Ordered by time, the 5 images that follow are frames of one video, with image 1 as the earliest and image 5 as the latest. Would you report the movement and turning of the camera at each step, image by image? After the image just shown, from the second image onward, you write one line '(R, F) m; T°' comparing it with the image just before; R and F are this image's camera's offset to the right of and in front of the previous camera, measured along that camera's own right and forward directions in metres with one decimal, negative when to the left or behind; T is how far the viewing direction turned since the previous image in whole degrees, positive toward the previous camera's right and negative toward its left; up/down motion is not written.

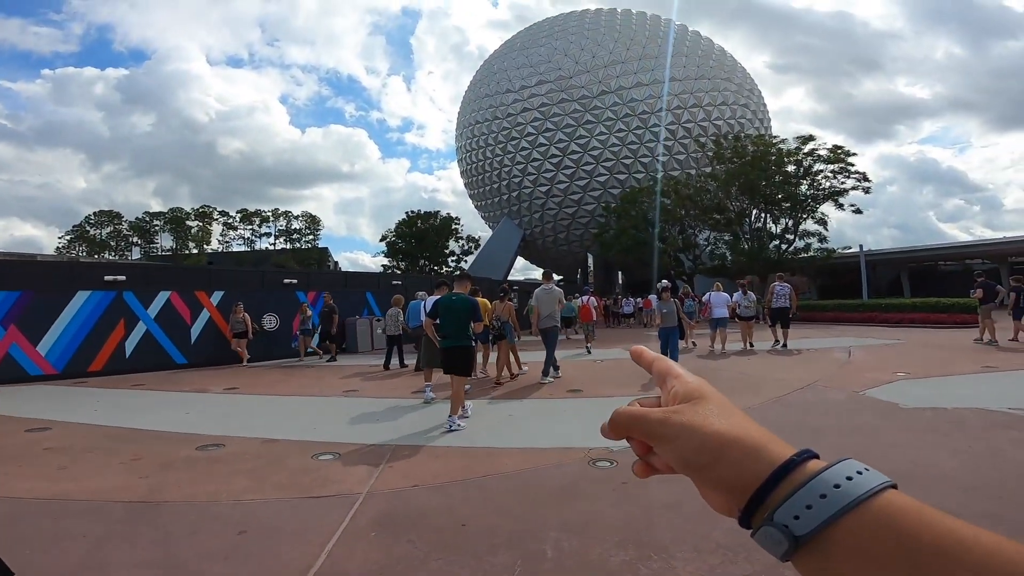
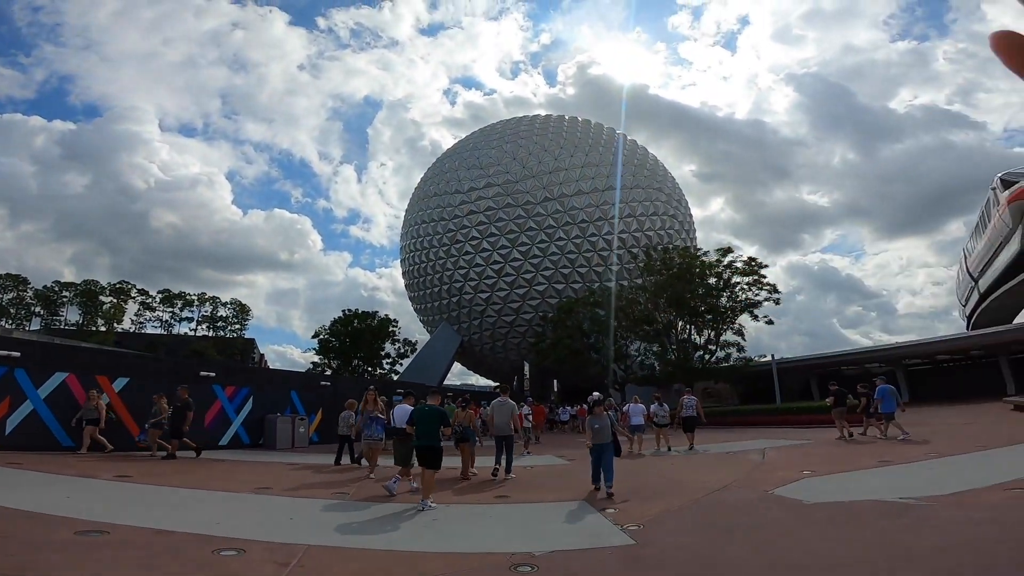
(0.0, 0.0) m; +6°
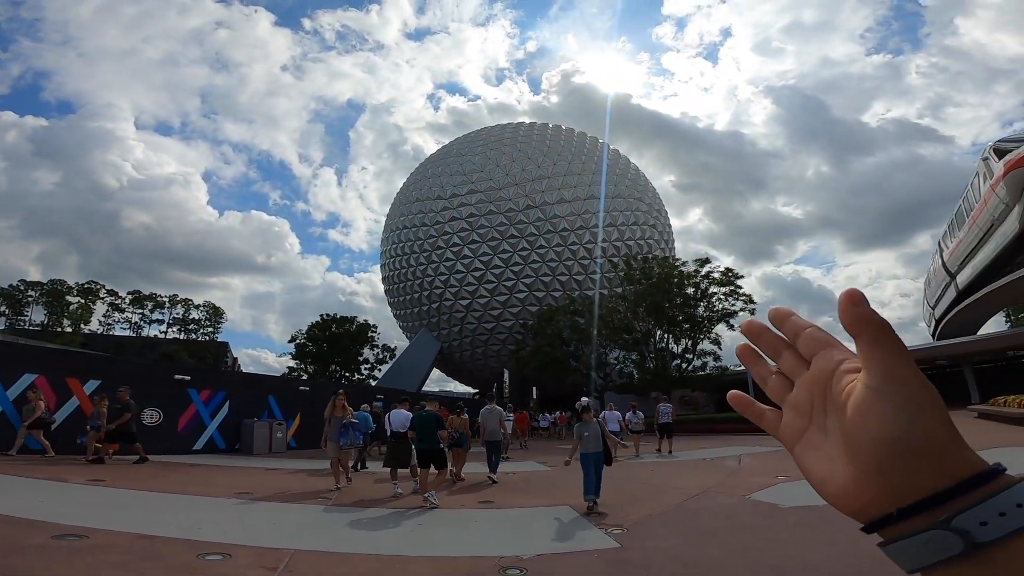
(-0.1, 0.0) m; +2°
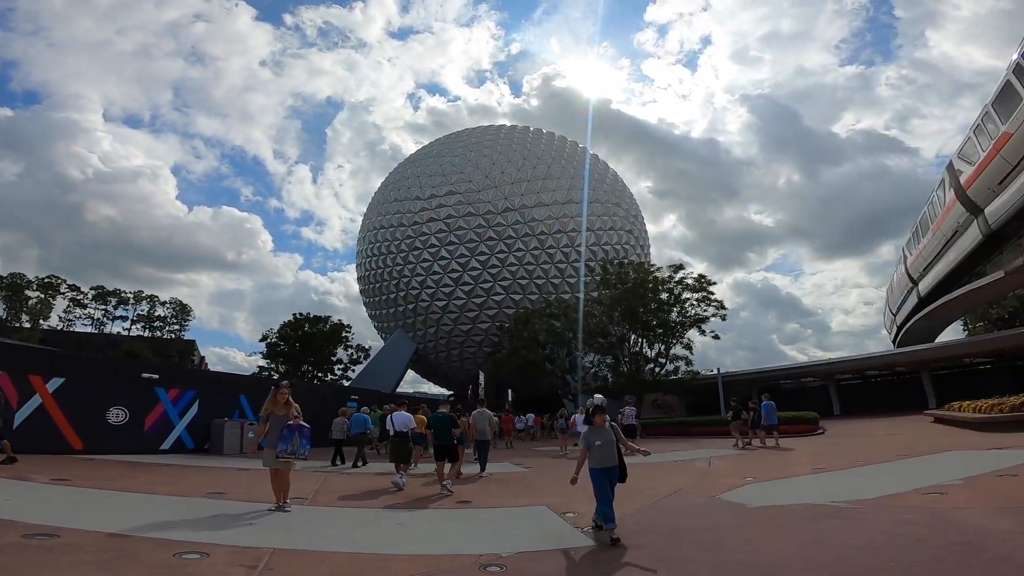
(-0.1, 0.0) m; +2°
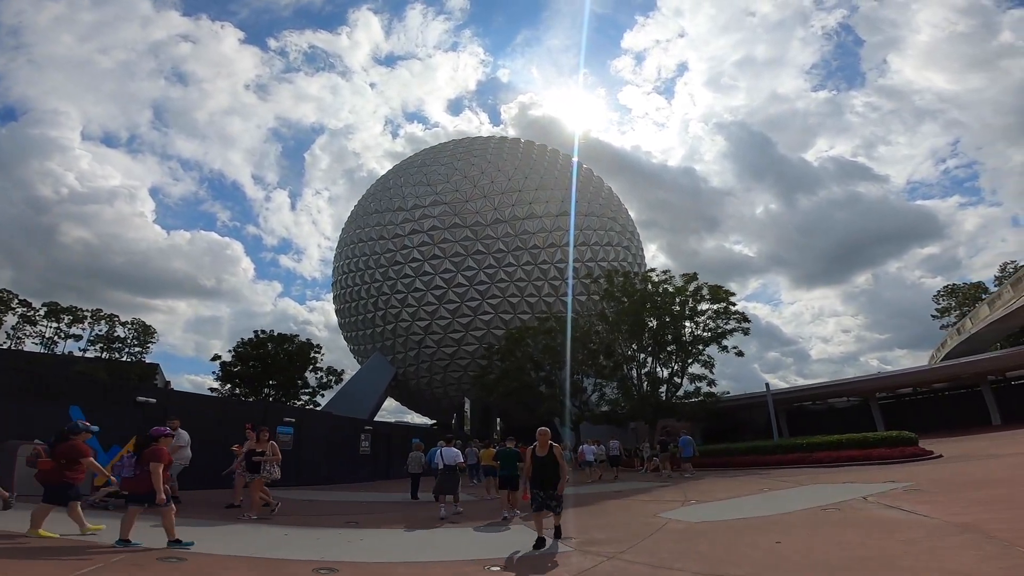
(-0.4, +6.0) m; +1°
